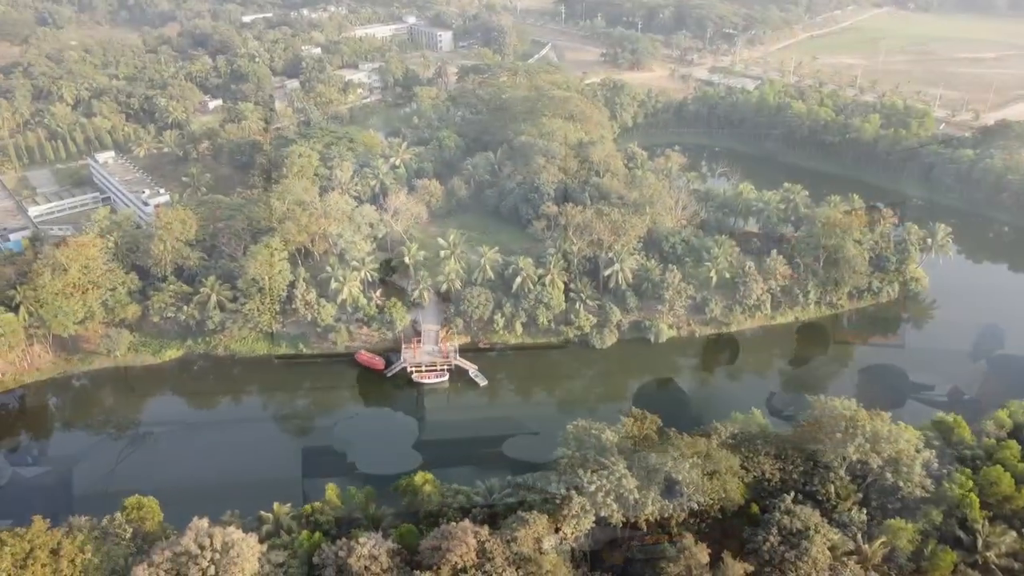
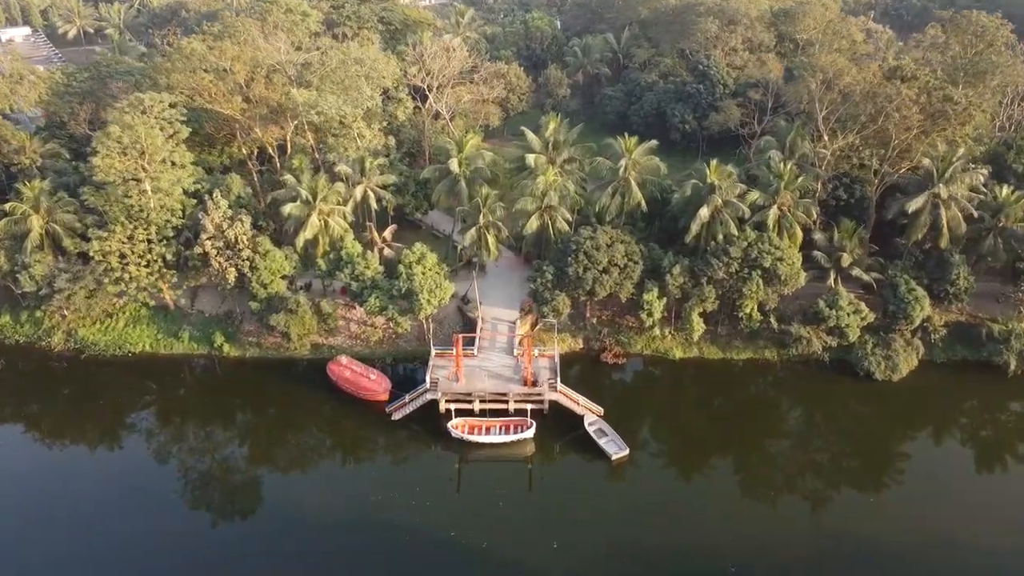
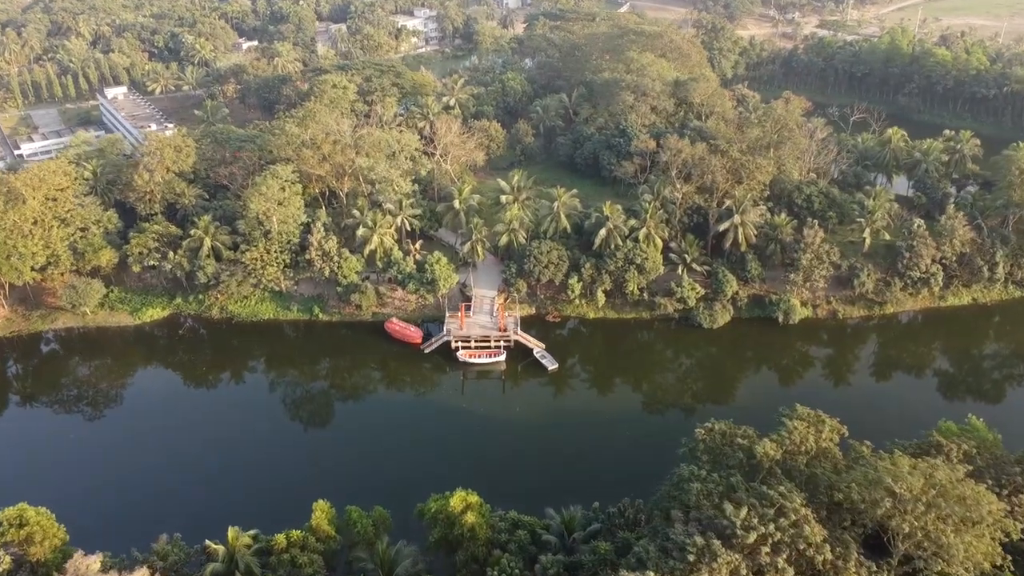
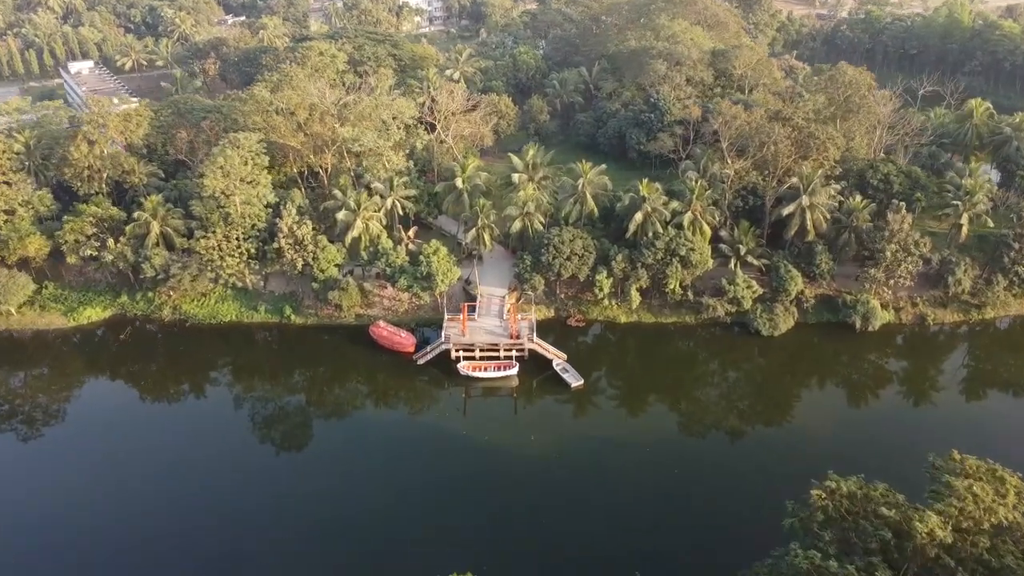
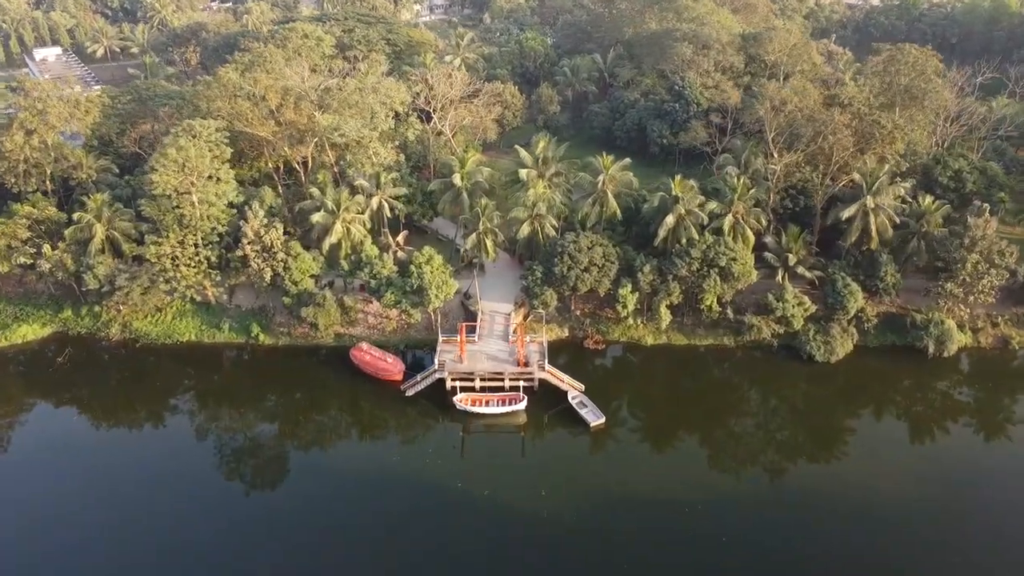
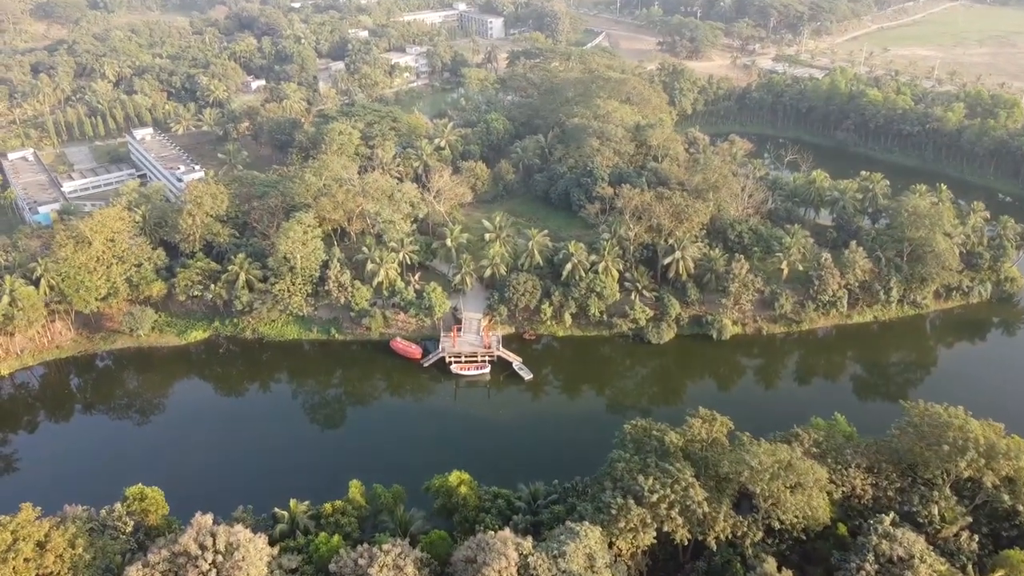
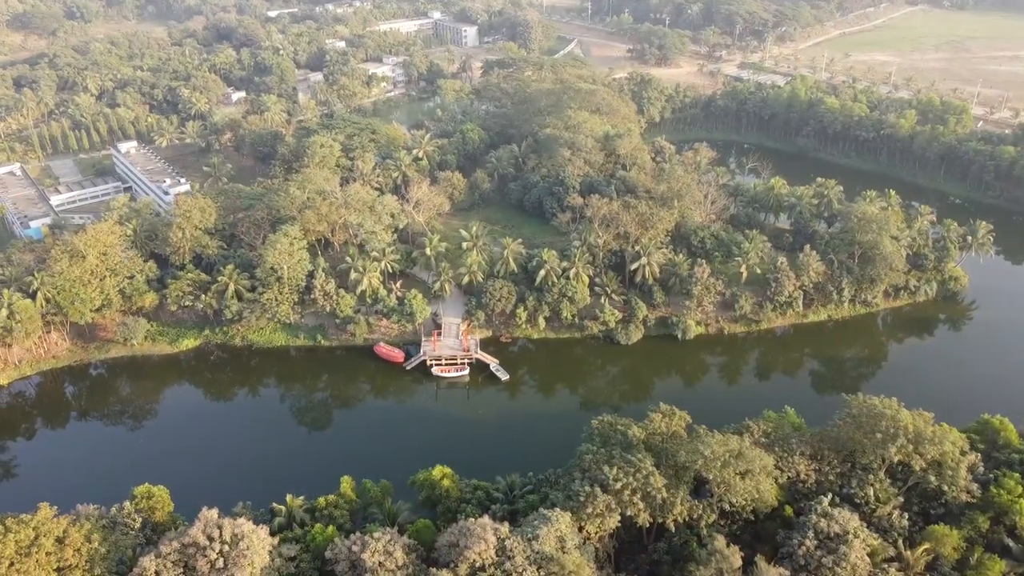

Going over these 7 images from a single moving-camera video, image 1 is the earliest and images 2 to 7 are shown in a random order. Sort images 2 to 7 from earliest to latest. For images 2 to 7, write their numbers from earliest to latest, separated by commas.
7, 6, 3, 4, 5, 2
